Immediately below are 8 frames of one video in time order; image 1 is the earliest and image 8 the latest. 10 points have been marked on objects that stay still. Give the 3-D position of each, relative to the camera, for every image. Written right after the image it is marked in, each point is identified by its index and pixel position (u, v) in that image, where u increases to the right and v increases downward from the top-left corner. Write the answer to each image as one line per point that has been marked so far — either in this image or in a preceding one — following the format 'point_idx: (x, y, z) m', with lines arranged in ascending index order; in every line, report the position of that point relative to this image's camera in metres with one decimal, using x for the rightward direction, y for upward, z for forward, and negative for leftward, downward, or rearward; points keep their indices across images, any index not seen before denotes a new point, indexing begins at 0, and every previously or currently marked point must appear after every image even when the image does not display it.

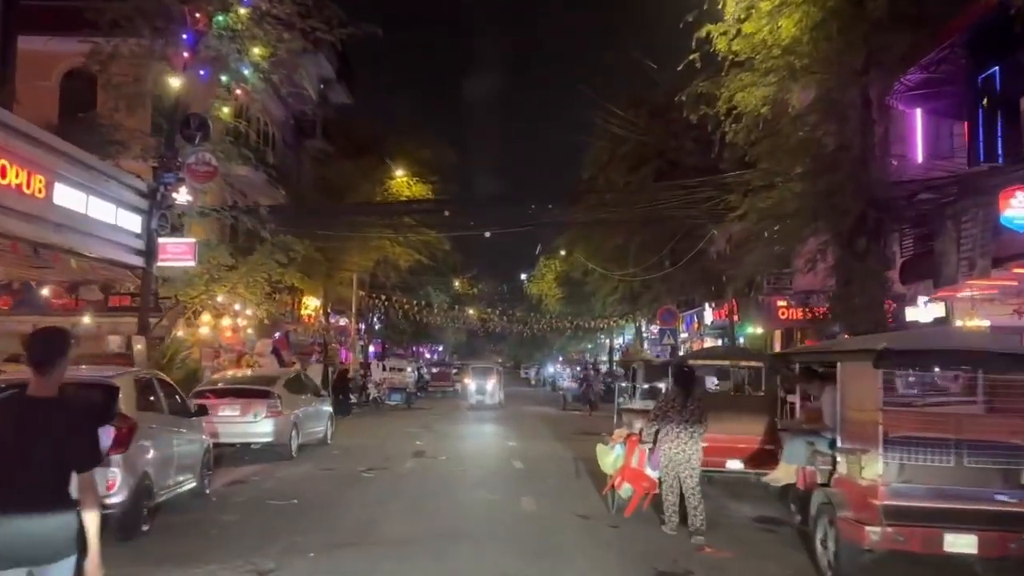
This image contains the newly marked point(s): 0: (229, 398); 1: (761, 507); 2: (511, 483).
0: (-4.8, -1.9, +14.4) m
1: (+3.3, -2.9, +11.2) m
2: (0.0, -2.9, +12.4) m
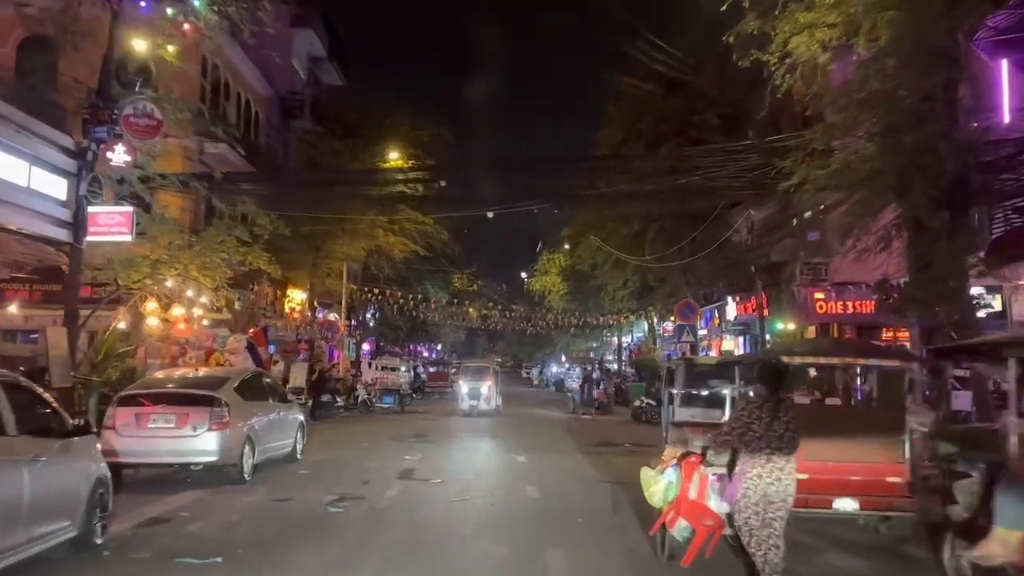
0: (-4.6, -1.5, +11.3) m
1: (+3.5, -2.6, +8.1) m
2: (+0.2, -2.6, +9.3) m
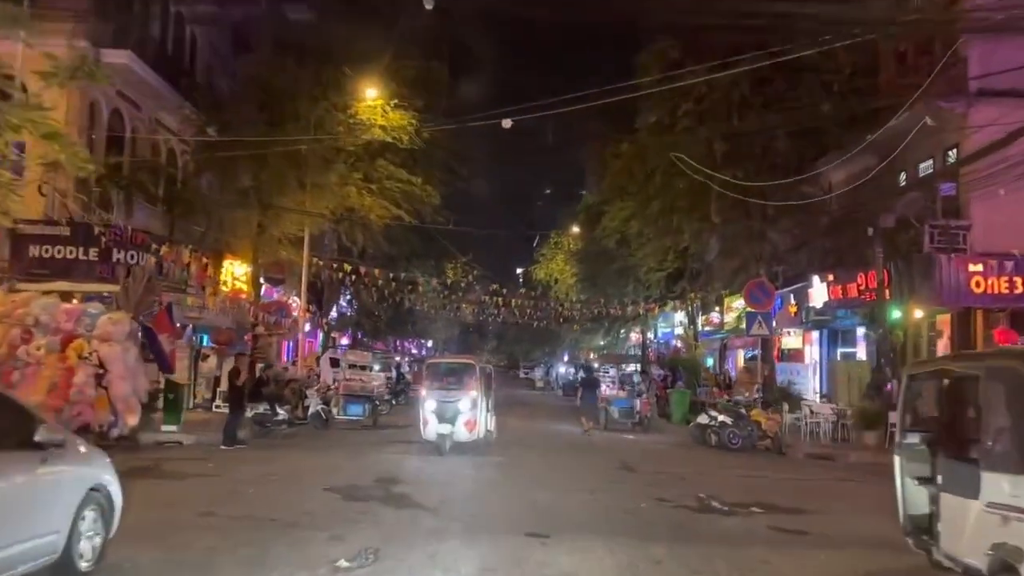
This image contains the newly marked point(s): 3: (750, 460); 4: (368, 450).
0: (-4.1, -0.7, +3.2) m
1: (+4.0, -1.9, +0.1) m
2: (+0.7, -1.8, +1.3) m
3: (+4.5, -3.3, +16.1) m
4: (-2.7, -3.0, +15.7) m
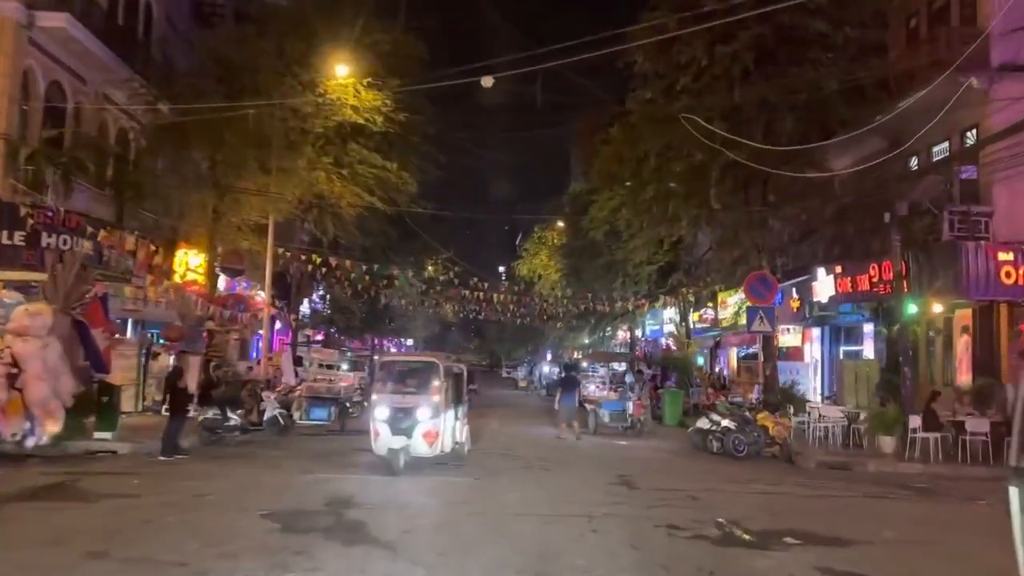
0: (-4.2, -0.5, +1.2) m
1: (+4.0, -1.7, -1.7) m
2: (+0.7, -1.6, -0.6) m
3: (+4.1, -3.1, +14.3) m
4: (-3.0, -2.8, +13.7) m
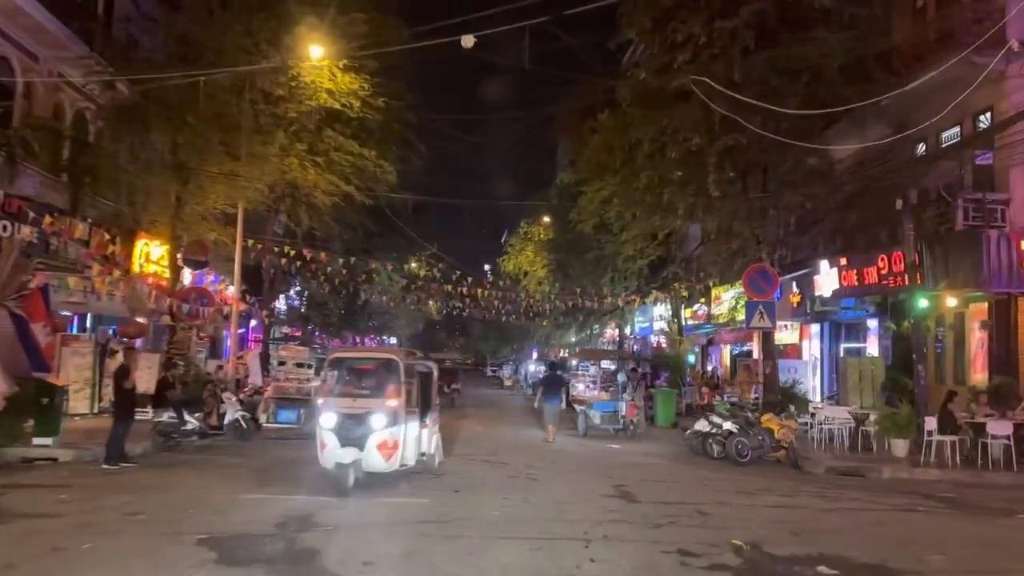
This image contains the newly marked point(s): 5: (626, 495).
0: (-4.2, -0.4, -0.2) m
1: (+4.1, -1.6, -3.0) m
2: (+0.7, -1.5, -1.9) m
3: (+3.9, -2.9, +13.0) m
4: (-3.2, -2.7, +12.3) m
5: (+1.4, -2.6, +10.5) m
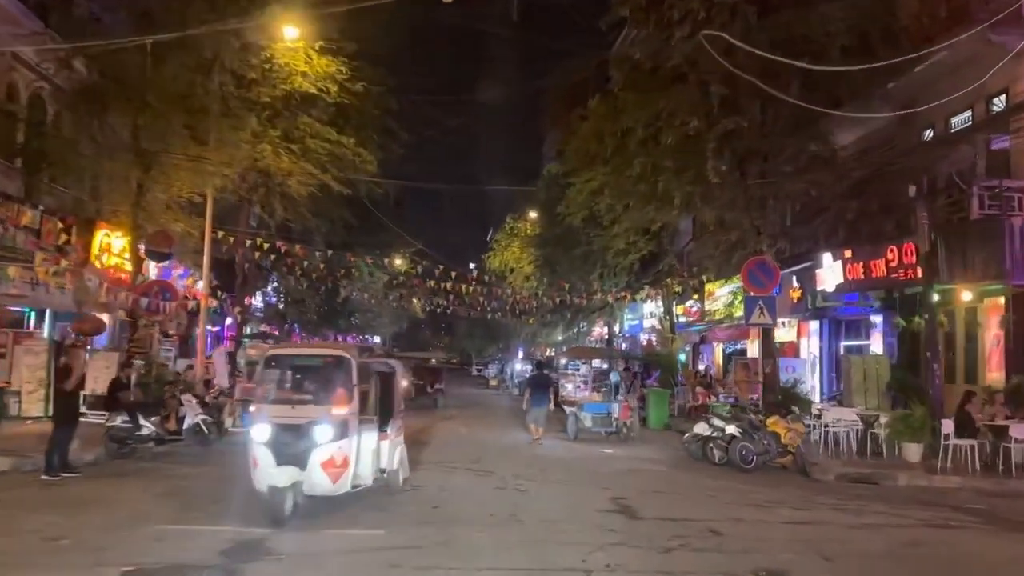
0: (-4.2, -0.3, -1.5) m
1: (+4.1, -1.5, -4.1) m
2: (+0.7, -1.4, -3.1) m
3: (+3.7, -2.8, +11.9) m
4: (-3.4, -2.6, +11.0) m
5: (+1.3, -2.5, +9.4) m
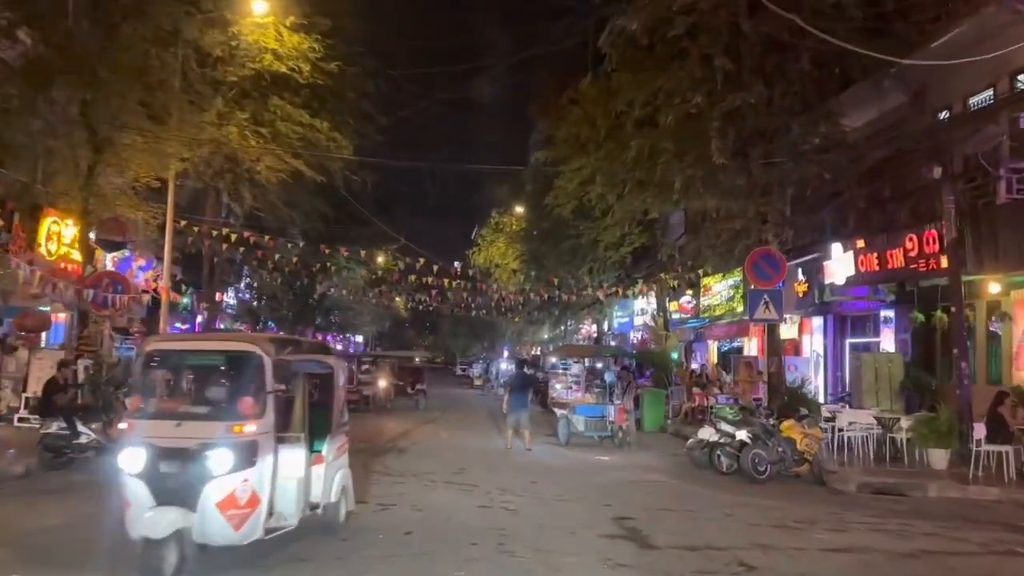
0: (-4.1, -0.1, -3.0) m
1: (+4.3, -1.4, -5.5) m
2: (+0.9, -1.3, -4.6) m
3: (+3.5, -2.7, +10.4) m
4: (-3.6, -2.4, +9.5) m
5: (+1.2, -2.3, +7.9) m
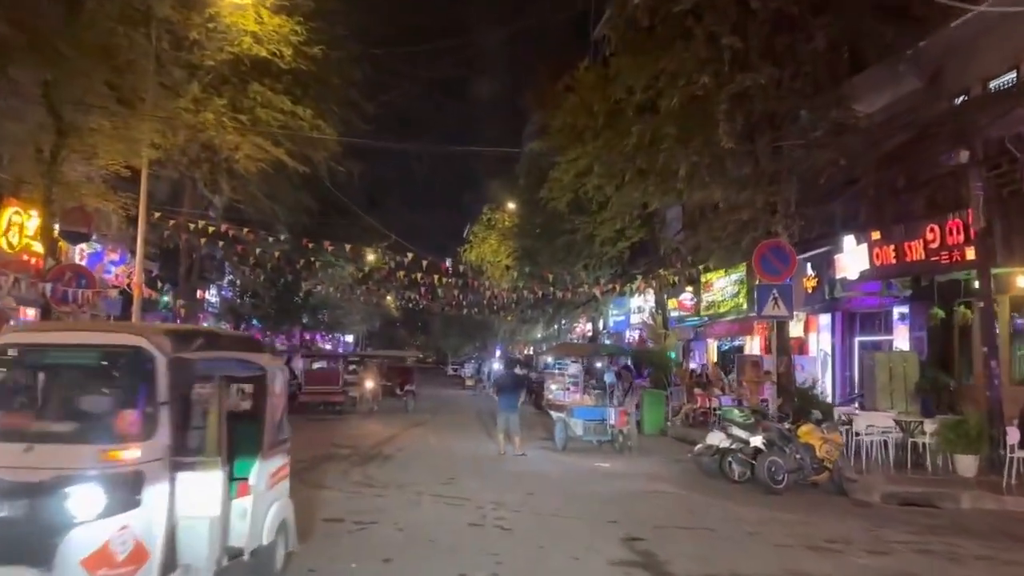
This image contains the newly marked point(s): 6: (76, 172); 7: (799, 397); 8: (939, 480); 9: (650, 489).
0: (-4.0, 0.0, -4.1) m
1: (+4.4, -1.2, -6.5) m
2: (+0.9, -1.2, -5.6) m
3: (+3.5, -2.6, +9.4) m
4: (-3.6, -2.3, +8.4) m
5: (+1.1, -2.2, +6.8) m
6: (-8.9, +2.4, +17.2) m
7: (+5.7, -2.2, +16.9) m
8: (+6.3, -2.8, +12.3) m
9: (+1.8, -2.7, +11.3) m
